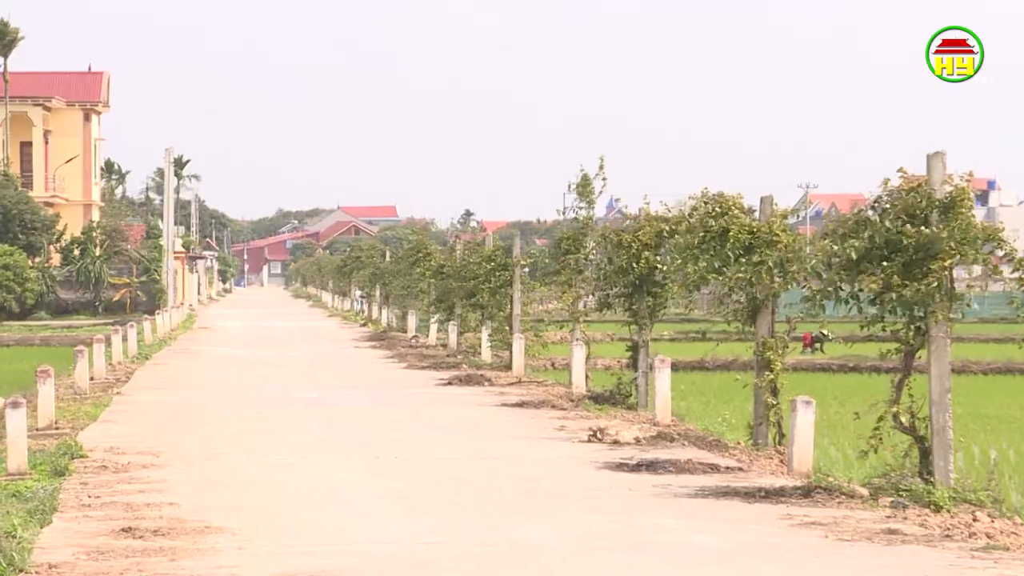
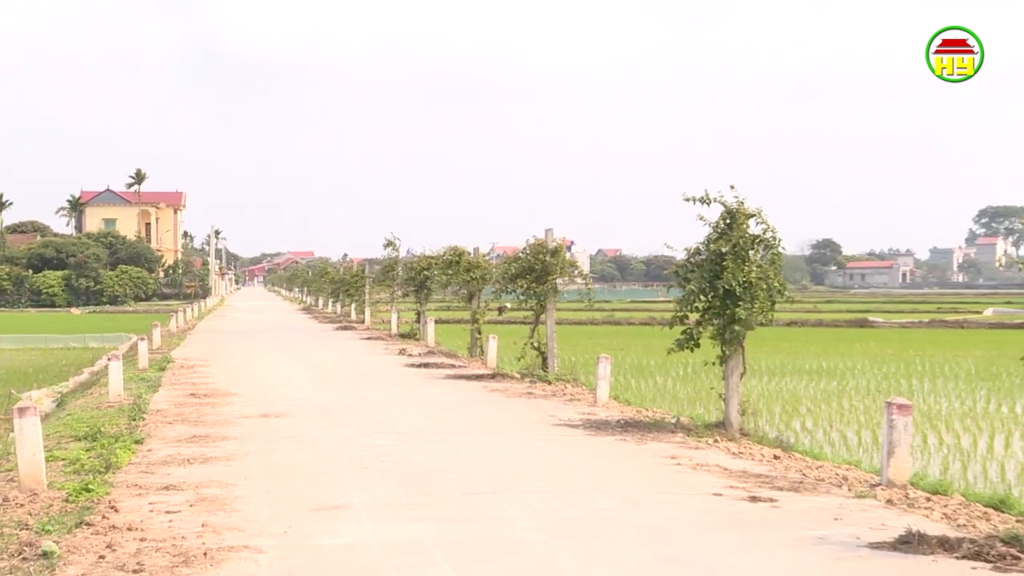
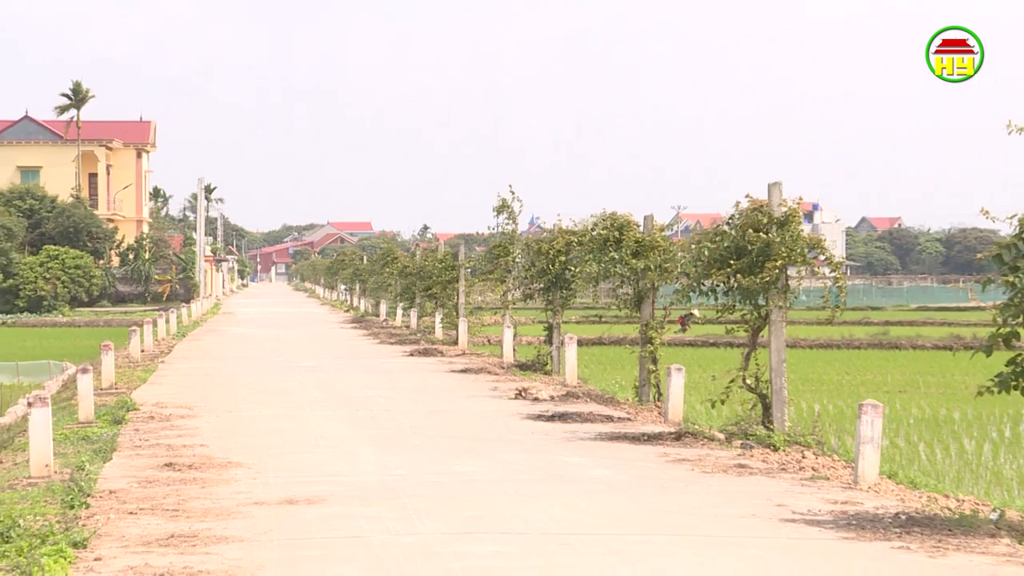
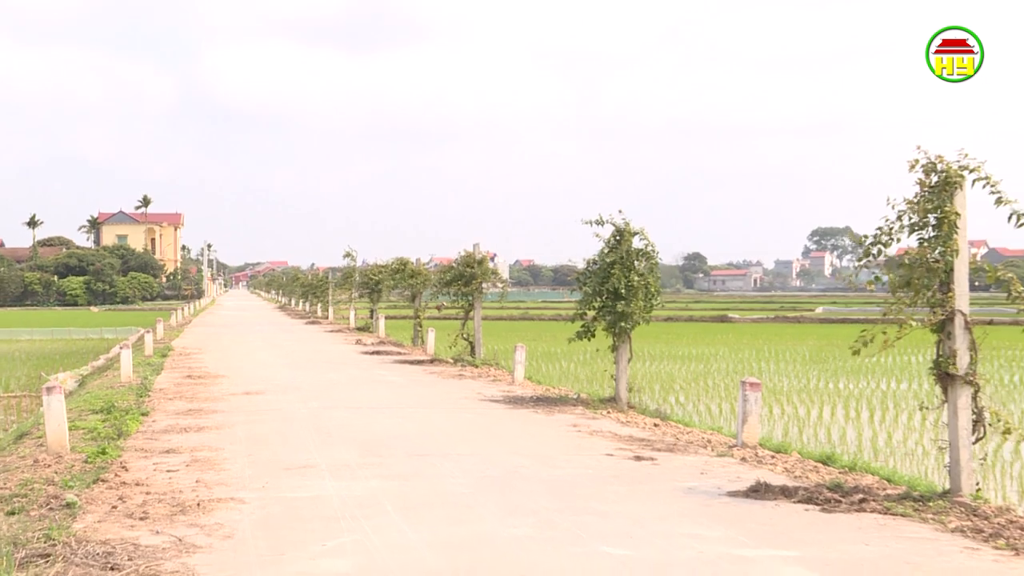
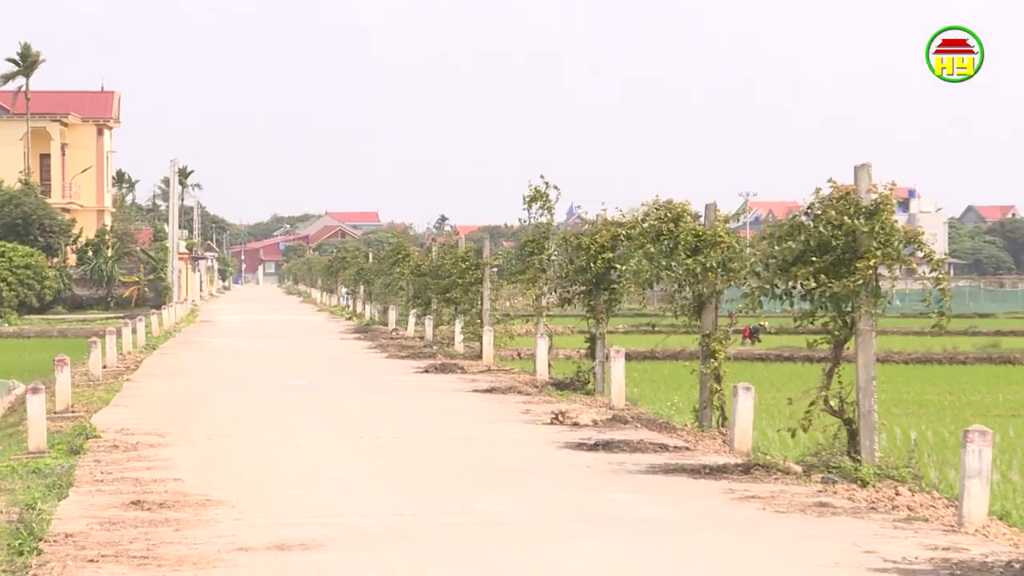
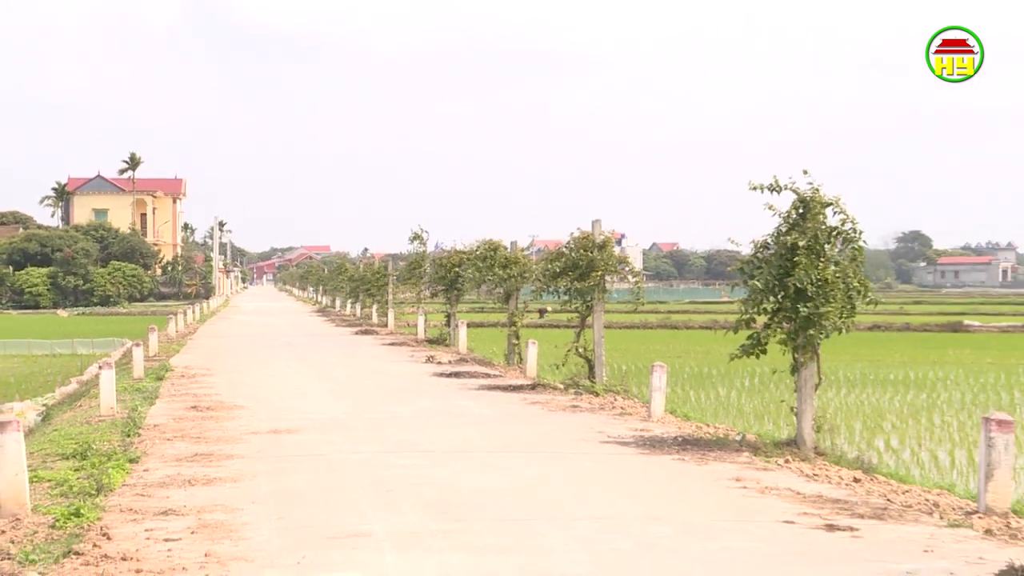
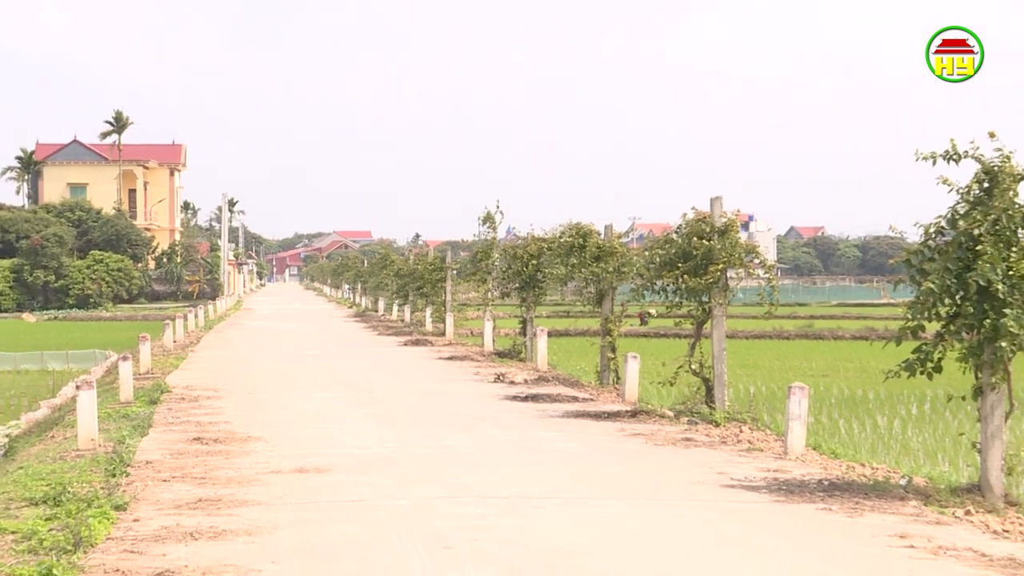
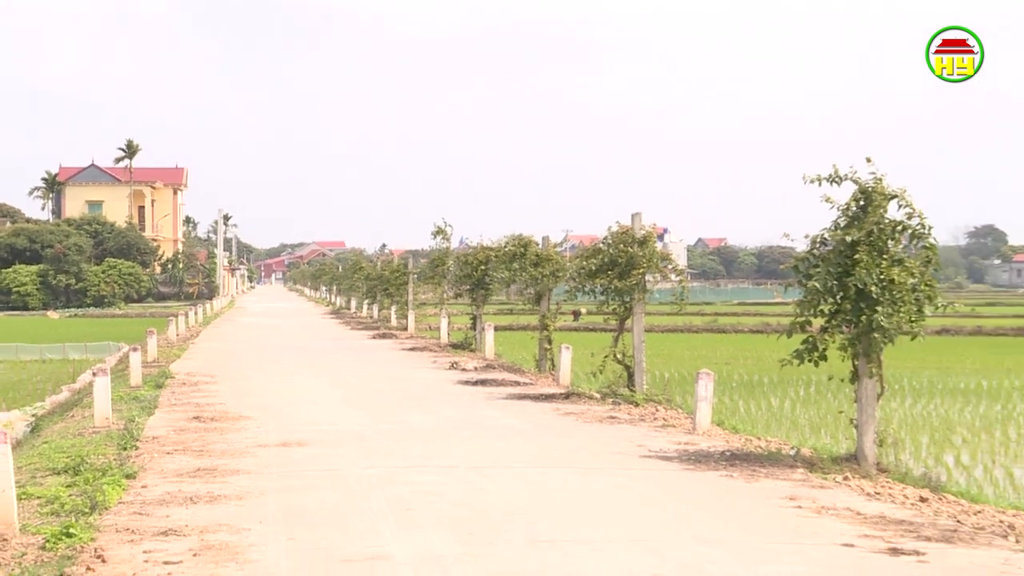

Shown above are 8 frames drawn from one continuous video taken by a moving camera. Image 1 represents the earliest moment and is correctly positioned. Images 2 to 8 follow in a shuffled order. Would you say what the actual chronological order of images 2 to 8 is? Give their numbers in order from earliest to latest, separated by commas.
5, 3, 7, 8, 6, 2, 4
